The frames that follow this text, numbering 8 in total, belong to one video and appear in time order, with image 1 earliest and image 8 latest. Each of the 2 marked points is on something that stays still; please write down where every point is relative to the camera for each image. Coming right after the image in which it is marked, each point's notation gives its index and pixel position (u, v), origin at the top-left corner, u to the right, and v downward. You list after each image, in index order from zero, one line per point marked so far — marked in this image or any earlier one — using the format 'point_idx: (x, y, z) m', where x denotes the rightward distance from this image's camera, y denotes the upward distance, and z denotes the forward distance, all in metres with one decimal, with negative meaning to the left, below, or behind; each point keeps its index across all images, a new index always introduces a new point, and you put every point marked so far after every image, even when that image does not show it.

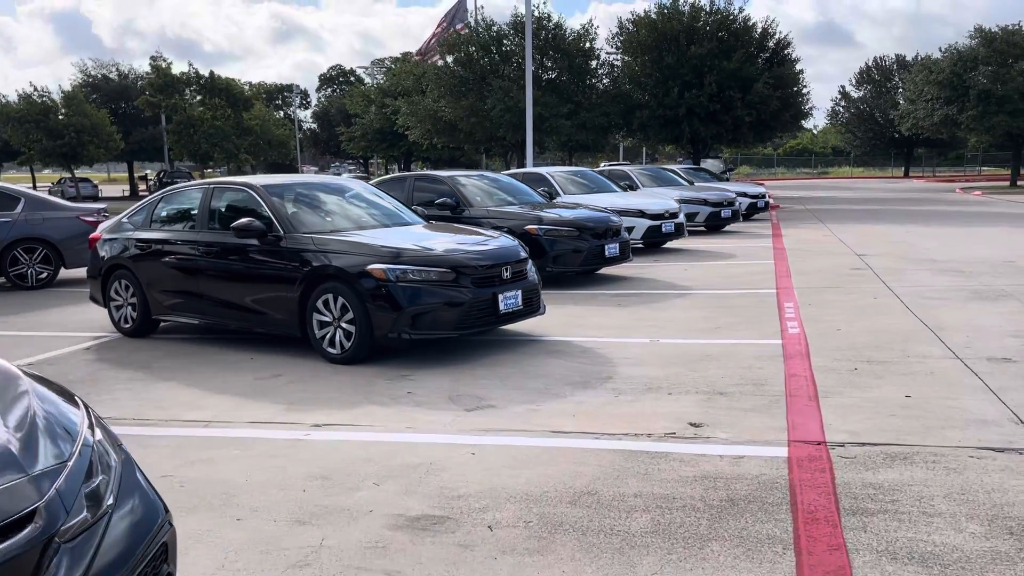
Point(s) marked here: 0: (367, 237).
0: (-1.3, +0.5, +7.6) m
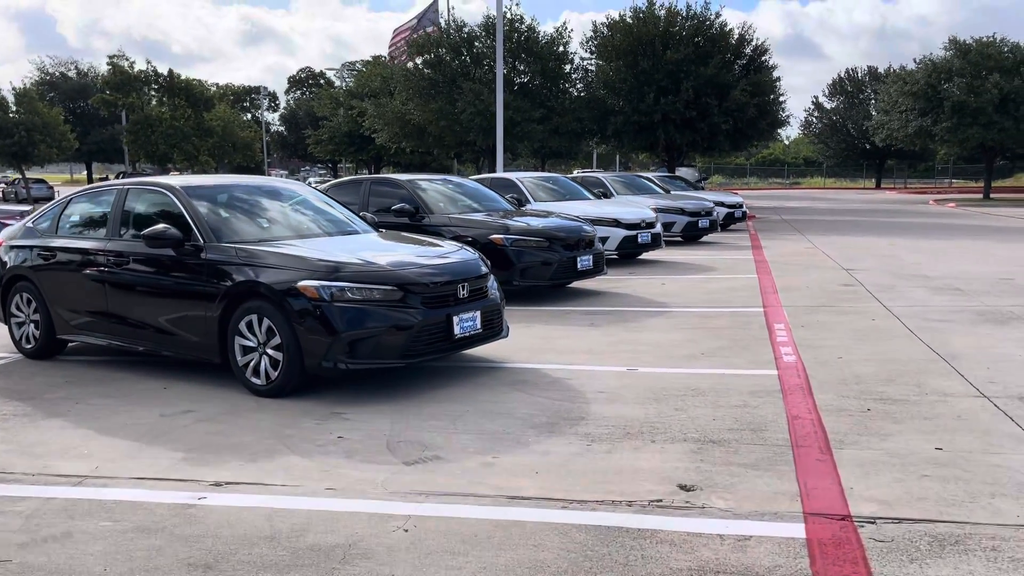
0: (-1.6, +0.3, +6.6) m
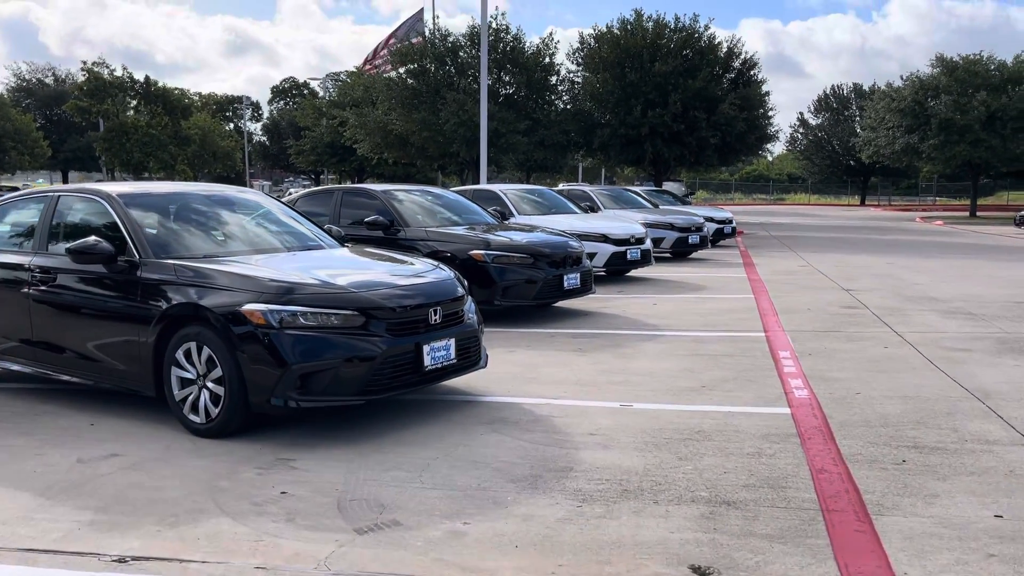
0: (-1.8, +0.2, +5.8) m
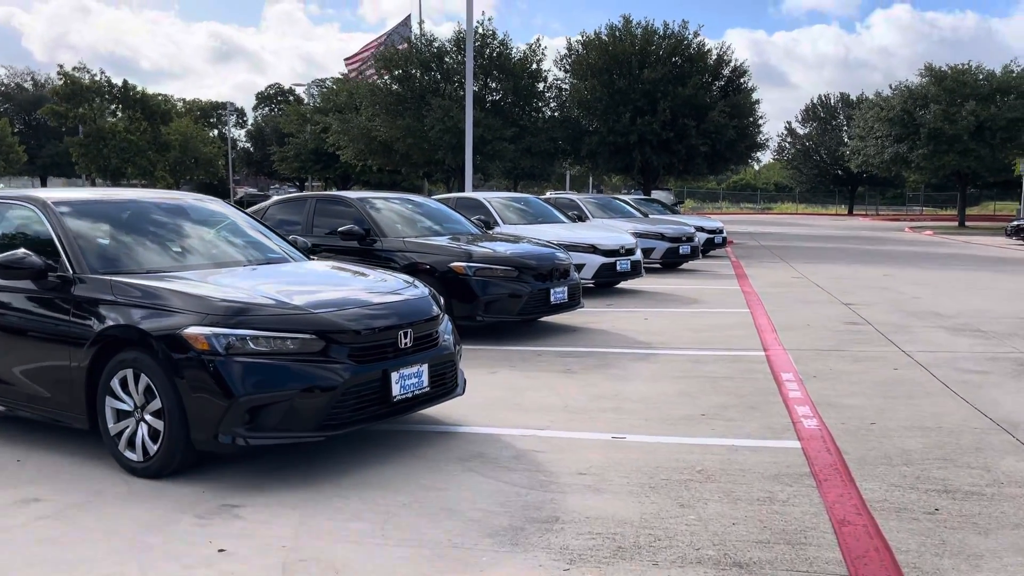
0: (-1.9, 0.0, +5.2) m
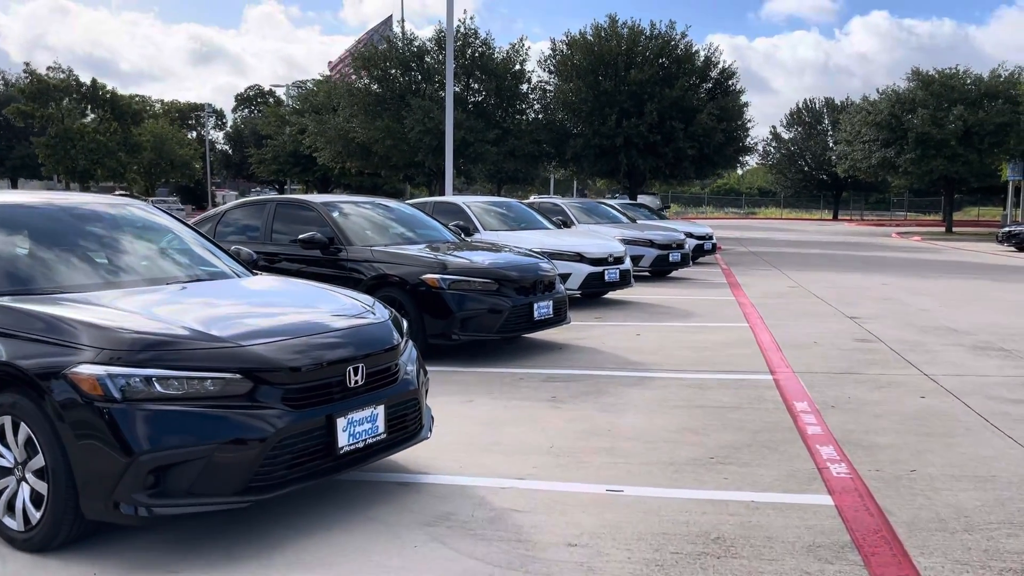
0: (-2.0, -0.1, +4.3) m
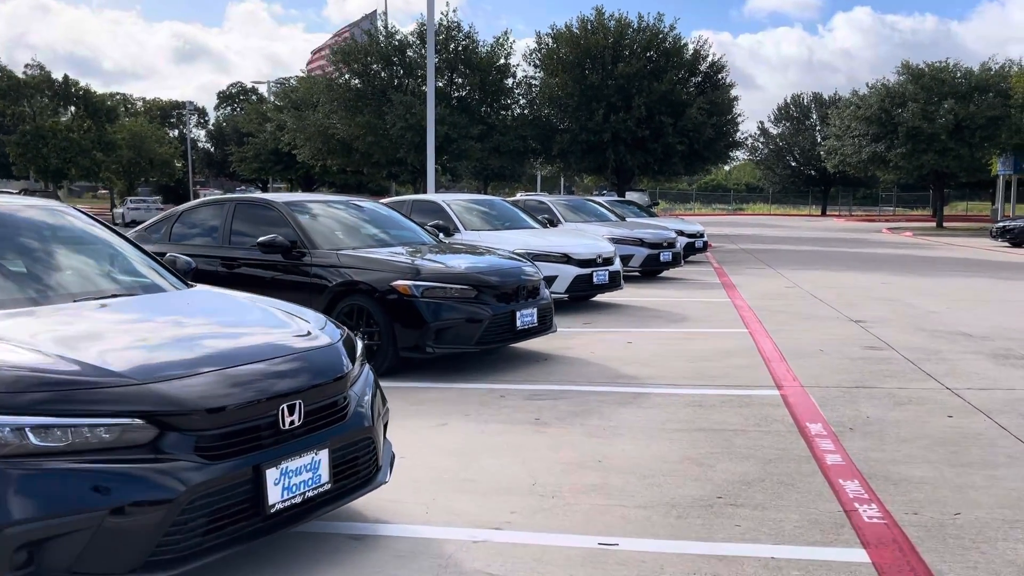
0: (-2.2, -0.2, +3.5) m
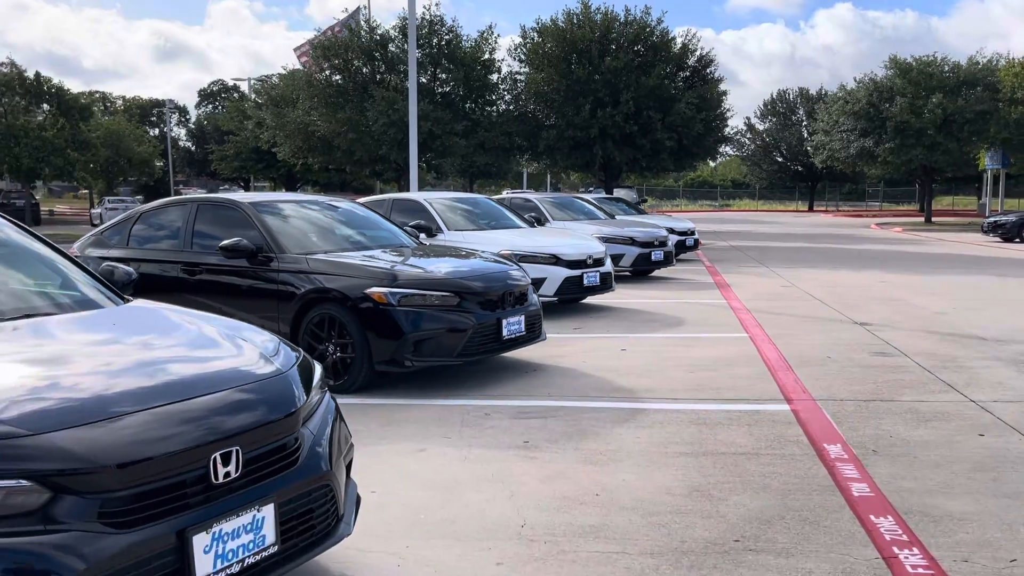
0: (-2.2, -0.3, +2.9) m
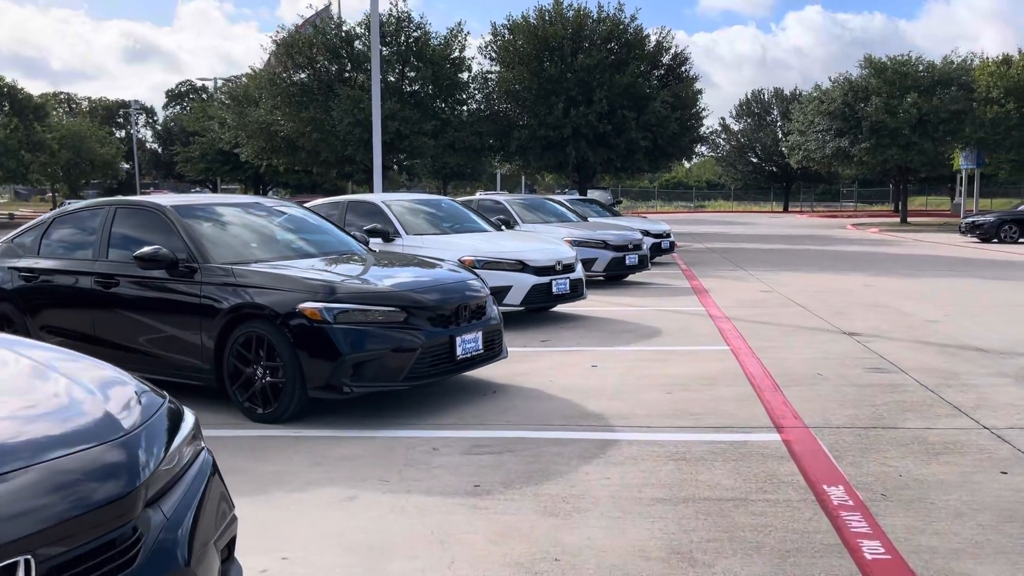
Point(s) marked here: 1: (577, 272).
0: (-2.4, -0.4, +2.1) m
1: (+0.8, +0.2, +10.2) m
